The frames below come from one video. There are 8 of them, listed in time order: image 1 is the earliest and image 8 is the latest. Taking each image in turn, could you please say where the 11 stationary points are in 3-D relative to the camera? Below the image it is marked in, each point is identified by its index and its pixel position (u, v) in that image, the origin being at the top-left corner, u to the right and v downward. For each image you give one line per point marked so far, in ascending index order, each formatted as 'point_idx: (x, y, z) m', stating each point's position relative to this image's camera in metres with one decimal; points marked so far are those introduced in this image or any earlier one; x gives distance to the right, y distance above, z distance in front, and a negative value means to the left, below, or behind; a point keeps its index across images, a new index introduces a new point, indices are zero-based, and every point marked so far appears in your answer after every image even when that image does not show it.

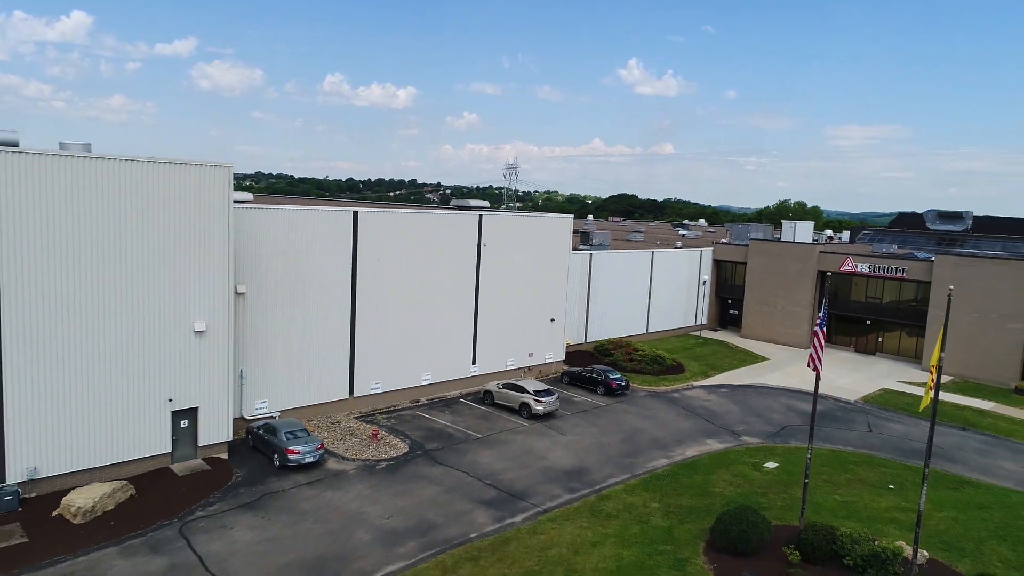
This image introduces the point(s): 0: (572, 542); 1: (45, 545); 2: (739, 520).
0: (+1.6, -6.9, +19.4) m
1: (-11.5, -6.3, +17.7) m
2: (+6.0, -6.1, +19.0) m
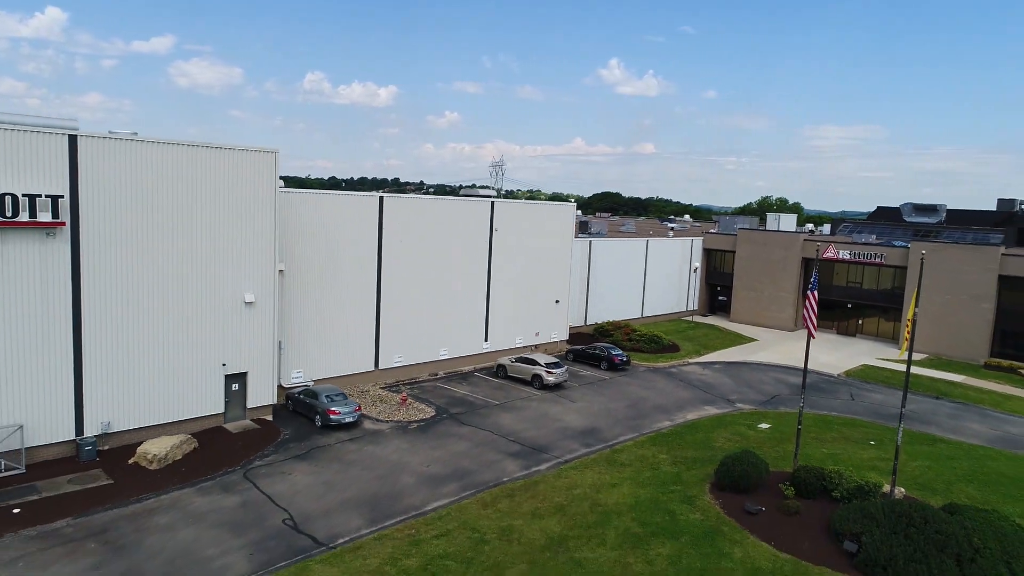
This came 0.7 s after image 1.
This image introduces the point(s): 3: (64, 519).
0: (+2.5, -6.0, +21.8) m
1: (-10.6, -5.5, +19.8) m
2: (+6.9, -5.2, +21.5) m
3: (-11.2, -5.8, +17.9) m
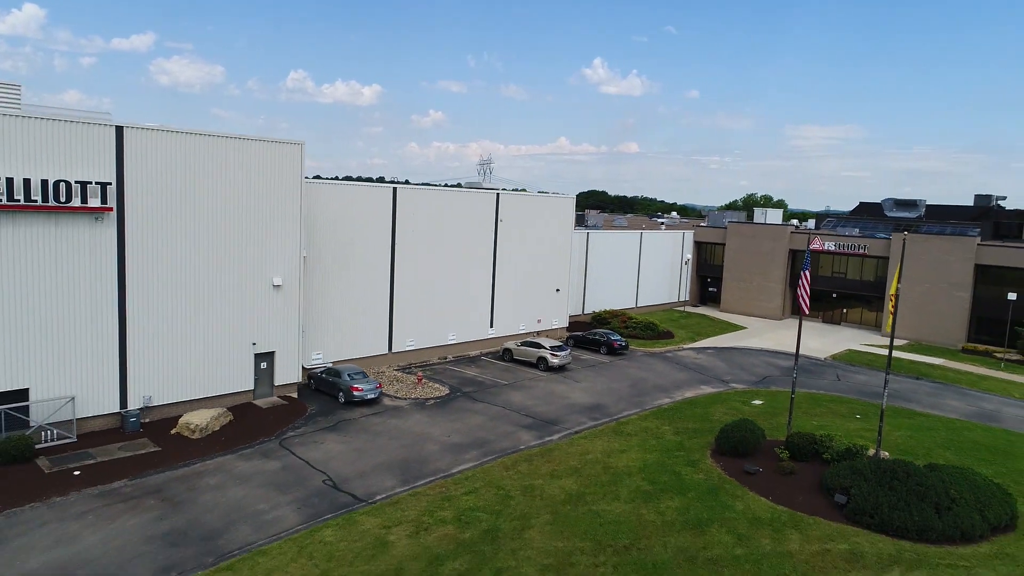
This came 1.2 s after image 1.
0: (+3.0, -5.4, +23.6) m
1: (-10.0, -4.9, +21.3) m
2: (+7.4, -4.6, +23.4) m
3: (-10.6, -5.2, +19.3) m
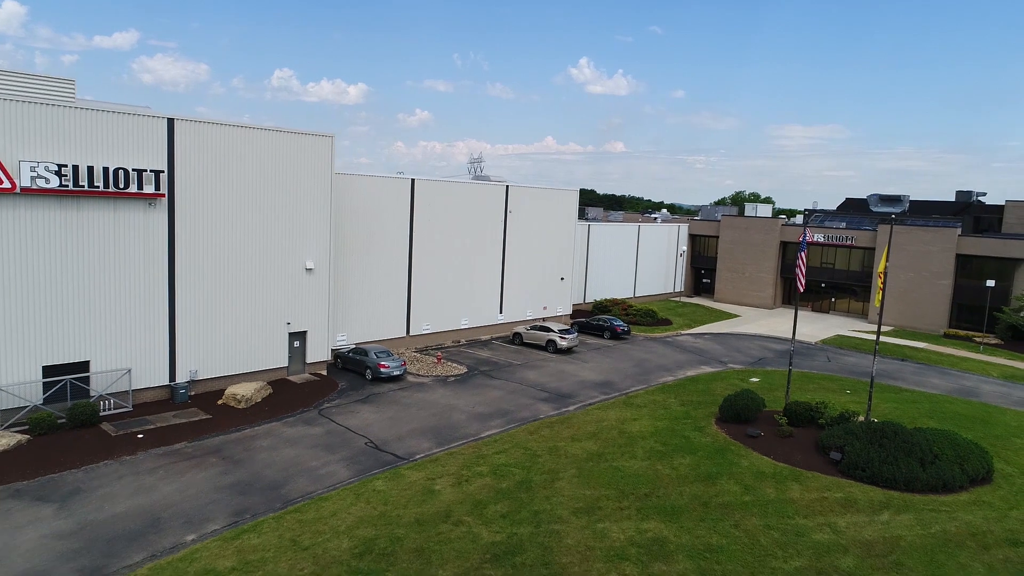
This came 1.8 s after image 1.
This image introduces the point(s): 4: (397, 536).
0: (+3.7, -4.7, +25.6) m
1: (-9.3, -4.3, +23.0) m
2: (+8.2, -3.9, +25.5) m
3: (-9.8, -4.6, +21.1) m
4: (-2.6, -5.5, +16.0) m
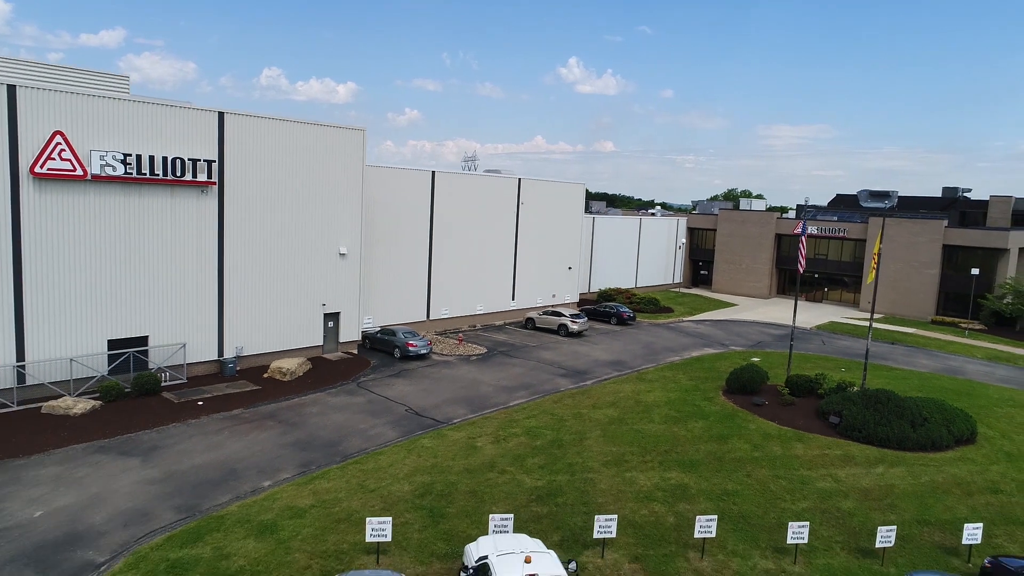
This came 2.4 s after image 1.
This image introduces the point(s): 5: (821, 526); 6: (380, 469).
0: (+4.6, -4.0, +27.7) m
1: (-8.3, -3.6, +24.9) m
2: (+9.1, -3.2, +27.6) m
3: (-8.8, -3.9, +23.0) m
4: (-1.5, -4.9, +18.0) m
5: (+7.6, -5.8, +17.6) m
6: (-3.4, -4.7, +18.6) m
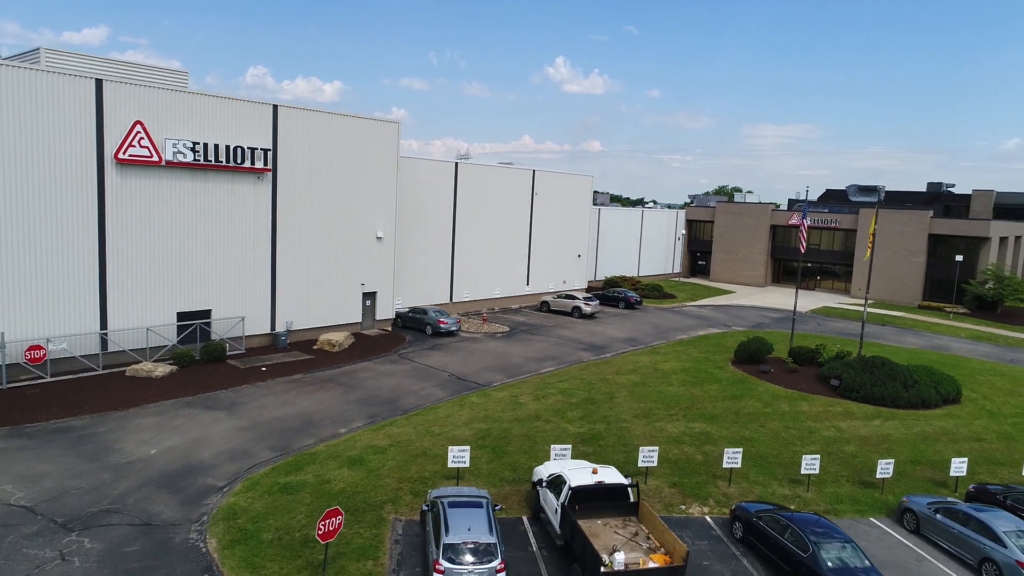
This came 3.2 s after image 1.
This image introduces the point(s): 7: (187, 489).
0: (+5.8, -3.1, +30.2) m
1: (-7.1, -2.8, +27.3) m
2: (+10.2, -2.3, +30.2) m
3: (-7.6, -3.0, +25.3) m
4: (-0.2, -4.0, +20.4) m
5: (+8.9, -5.0, +20.2) m
6: (-2.1, -3.8, +21.0) m
7: (-7.3, -4.5, +16.1) m
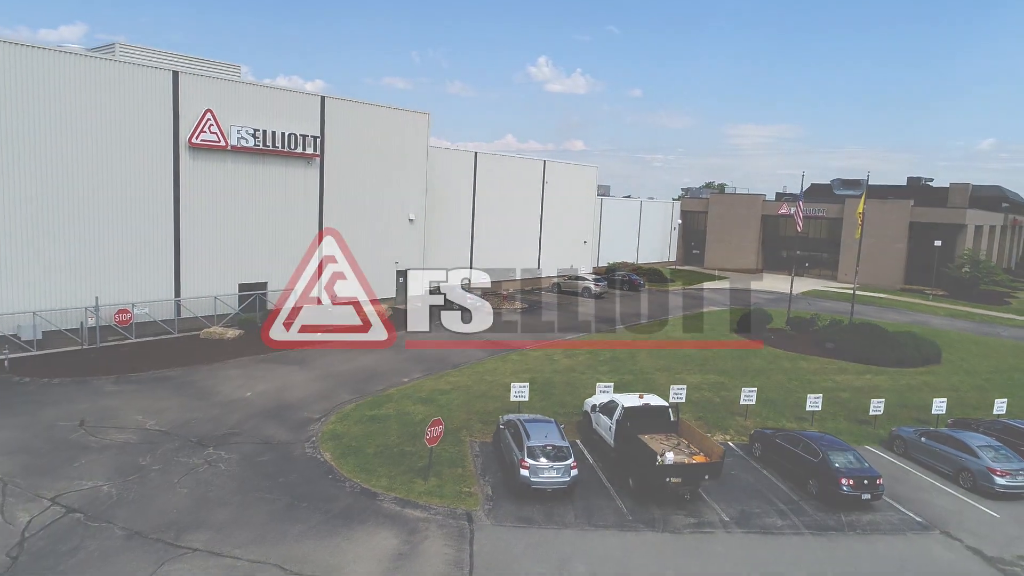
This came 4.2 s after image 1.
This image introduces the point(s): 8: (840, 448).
0: (+6.9, -2.0, +33.2) m
1: (-5.9, -1.7, +30.0) m
2: (+11.3, -1.2, +33.3) m
3: (-6.3, -2.0, +28.0) m
4: (+1.1, -2.9, +23.3) m
5: (+10.3, -3.8, +23.3) m
6: (-0.8, -2.8, +23.9) m
7: (-5.9, -3.5, +18.8) m
8: (+7.8, -3.8, +17.0) m
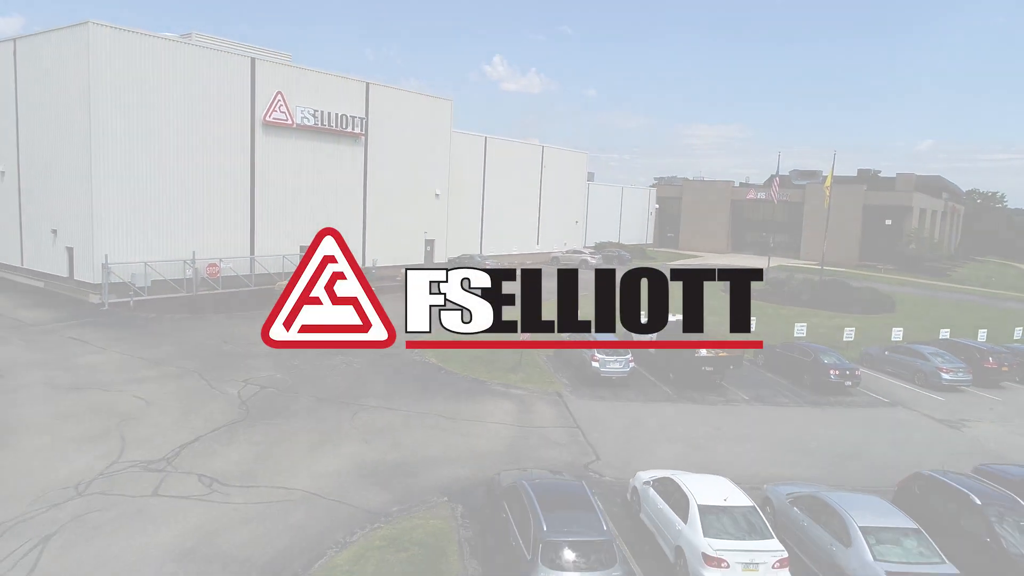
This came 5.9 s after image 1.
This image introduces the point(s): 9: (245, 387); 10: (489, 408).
0: (+7.9, -0.1, +38.2) m
1: (-4.8, +0.1, +34.2) m
2: (+12.3, +0.7, +38.6) m
3: (-5.1, -0.2, +32.2) m
4: (+2.7, -1.1, +28.0) m
5: (+11.8, -1.9, +28.5) m
6: (+0.7, -1.0, +28.4) m
7: (-4.0, -1.7, +23.1) m
8: (+9.7, -1.9, +22.1) m
9: (-6.5, -2.4, +17.4) m
10: (-0.6, -2.9, +17.3) m
